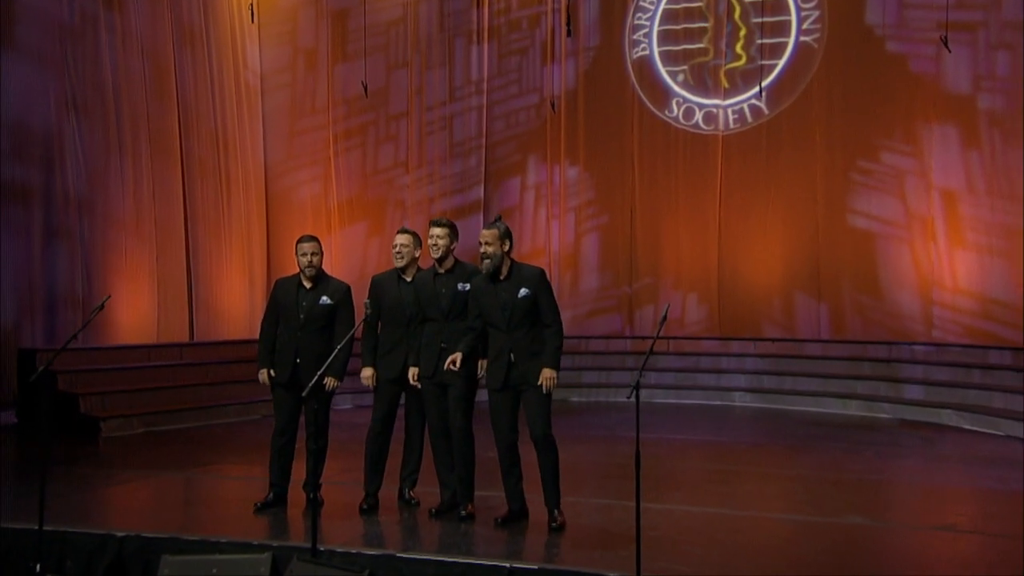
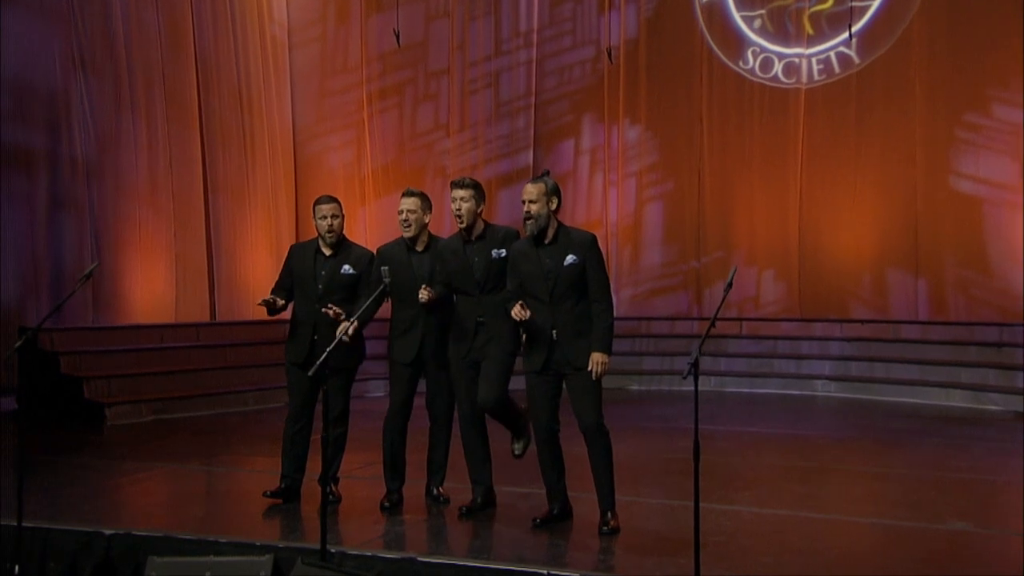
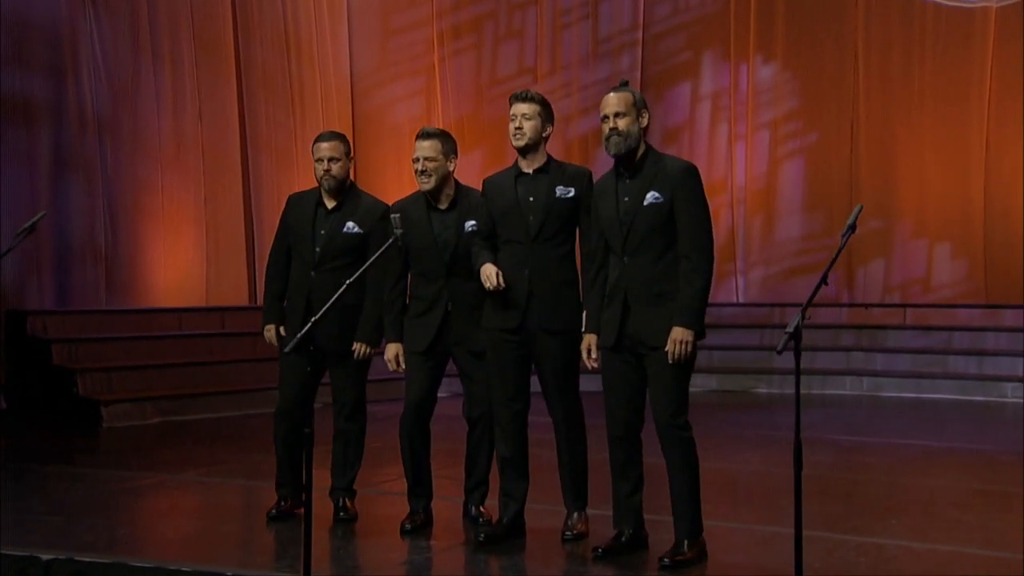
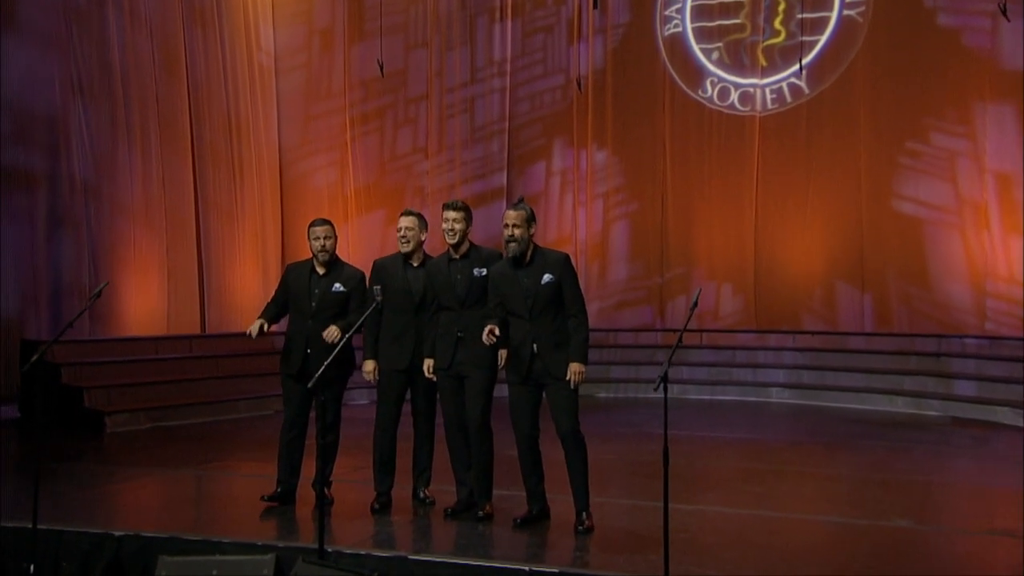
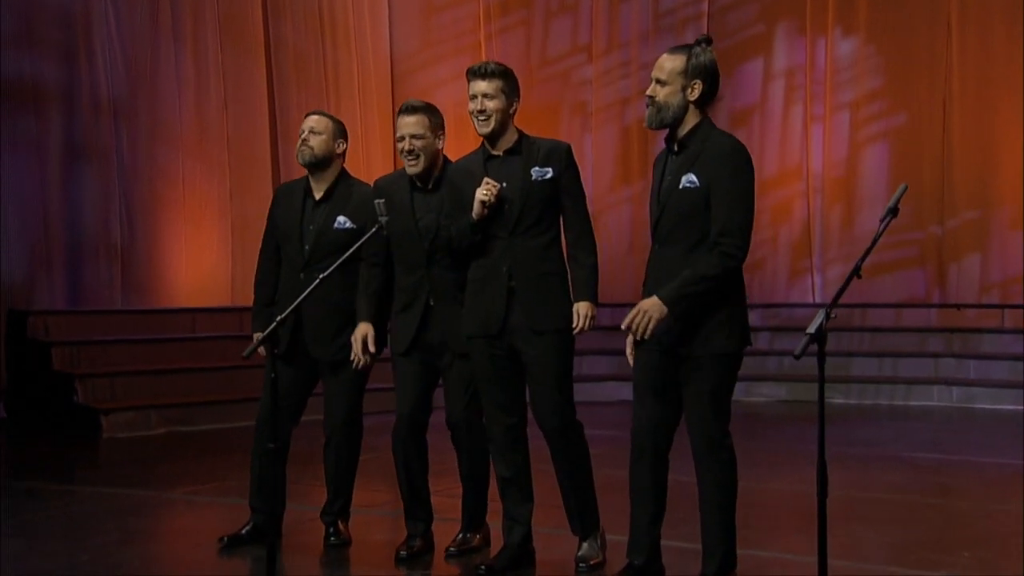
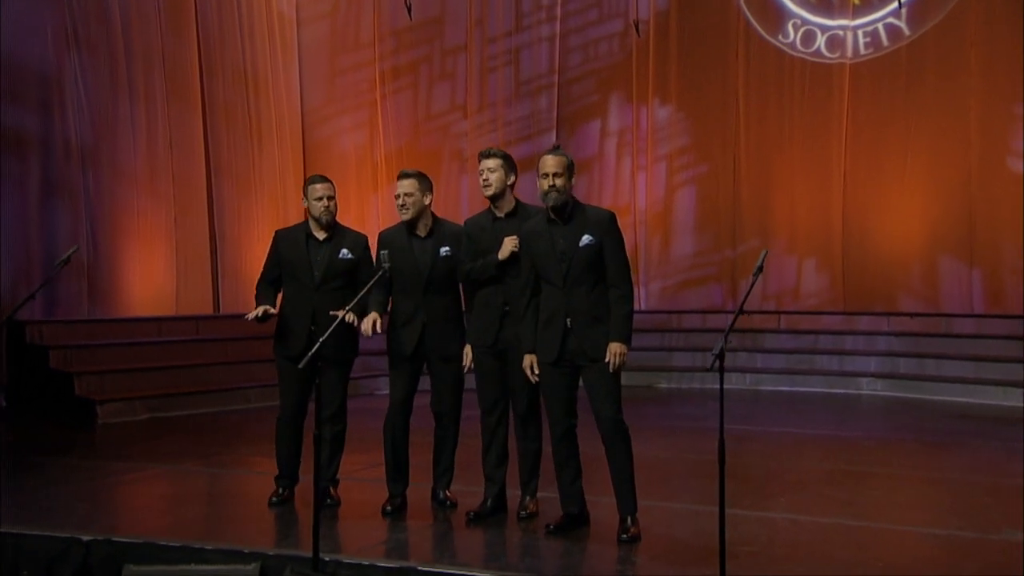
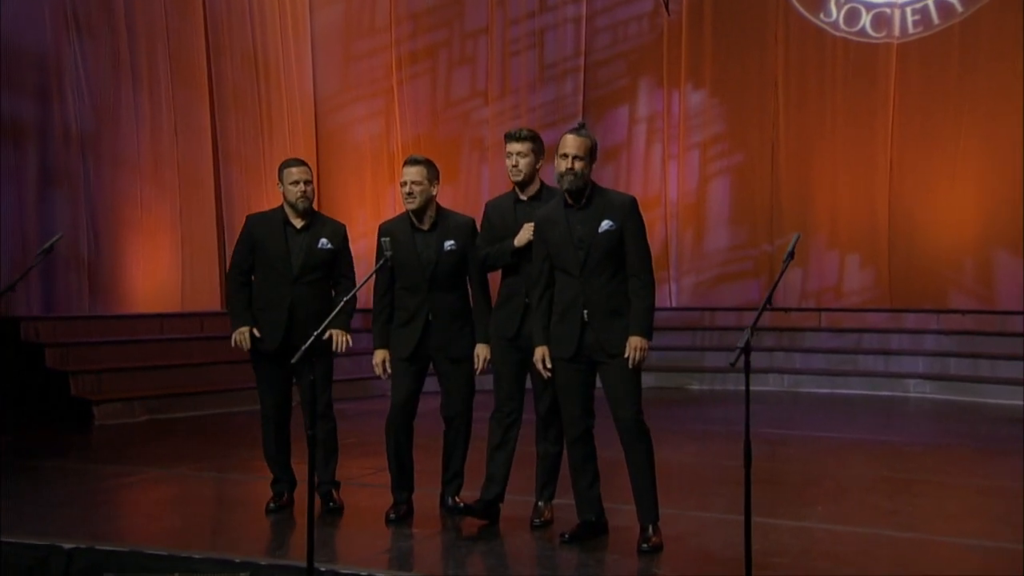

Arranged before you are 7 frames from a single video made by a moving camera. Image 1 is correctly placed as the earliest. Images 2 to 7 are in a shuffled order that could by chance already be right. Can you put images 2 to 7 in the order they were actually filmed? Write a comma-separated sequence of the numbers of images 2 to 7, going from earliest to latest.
4, 2, 6, 7, 3, 5
